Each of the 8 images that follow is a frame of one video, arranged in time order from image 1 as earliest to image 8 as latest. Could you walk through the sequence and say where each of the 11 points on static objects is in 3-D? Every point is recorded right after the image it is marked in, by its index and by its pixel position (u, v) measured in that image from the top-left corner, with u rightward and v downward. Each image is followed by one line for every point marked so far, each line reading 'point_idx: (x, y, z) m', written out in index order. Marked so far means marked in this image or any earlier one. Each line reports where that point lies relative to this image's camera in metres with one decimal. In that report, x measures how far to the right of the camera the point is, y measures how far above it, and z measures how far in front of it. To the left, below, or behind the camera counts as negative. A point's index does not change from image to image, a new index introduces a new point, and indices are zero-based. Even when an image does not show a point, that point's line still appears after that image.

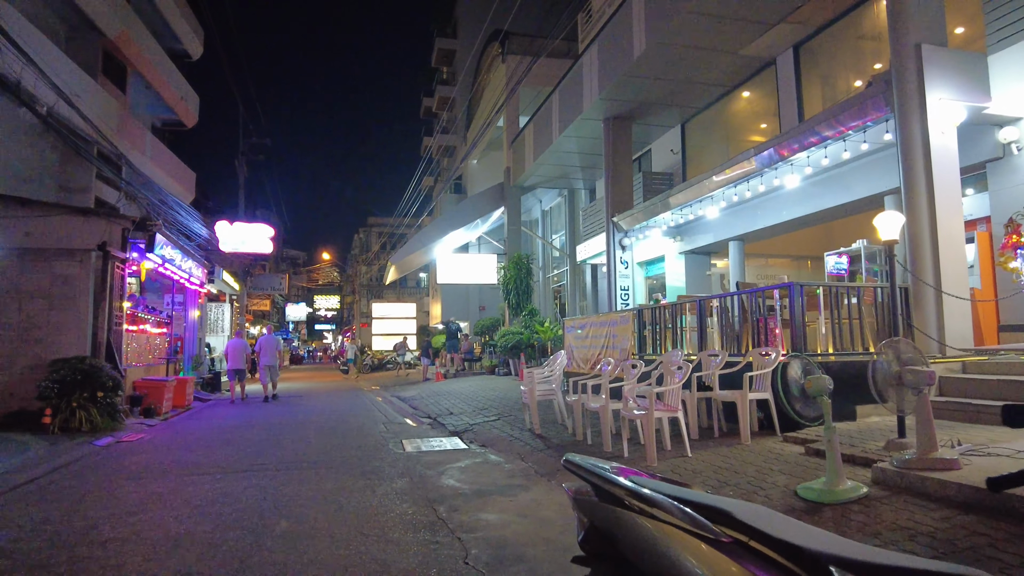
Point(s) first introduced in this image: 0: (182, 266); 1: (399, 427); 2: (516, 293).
0: (-7.3, +0.5, +15.0) m
1: (-1.6, -2.0, +9.6) m
2: (+0.1, -0.2, +19.4) m
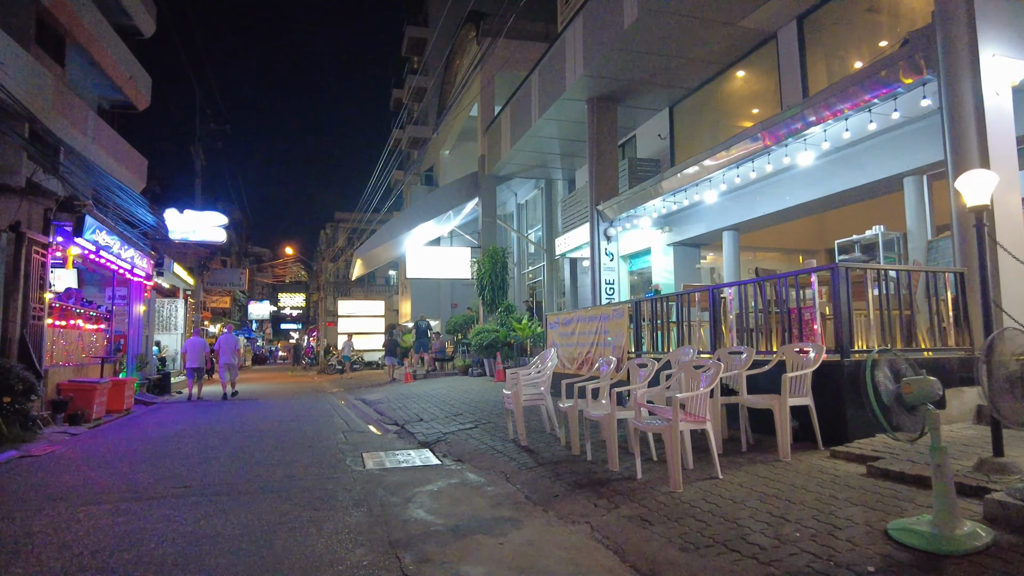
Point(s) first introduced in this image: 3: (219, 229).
0: (-7.8, +0.6, +13.5) m
1: (-1.9, -1.8, +8.4) m
2: (-0.6, 0.0, +18.3) m
3: (-8.1, +1.7, +18.4) m
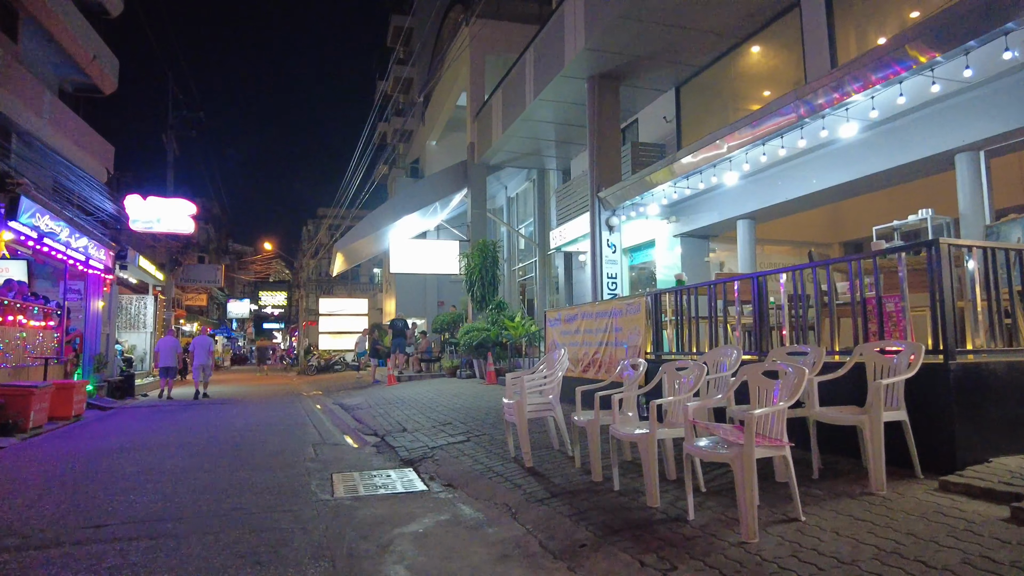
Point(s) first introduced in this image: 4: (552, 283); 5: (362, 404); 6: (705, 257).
0: (-7.9, +0.8, +12.2) m
1: (-1.9, -1.7, +7.2) m
2: (-0.8, +0.1, +17.1) m
3: (-8.3, +1.8, +17.1) m
4: (+1.1, +0.1, +19.7) m
5: (-2.7, -2.1, +12.4) m
6: (+3.6, +0.6, +12.8) m
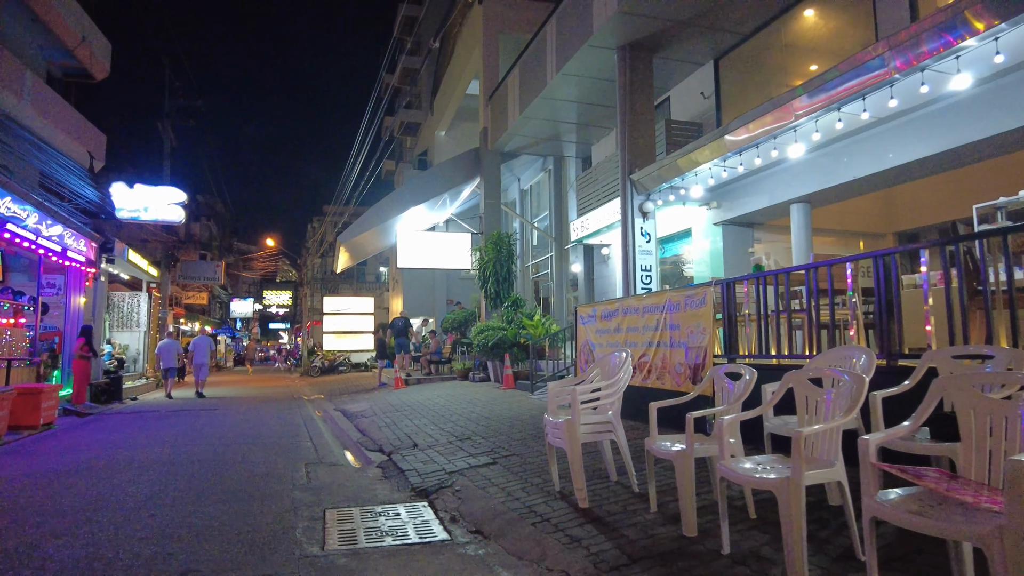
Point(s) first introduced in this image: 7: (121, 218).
0: (-7.5, +0.9, +11.0) m
1: (-1.6, -1.6, +5.9) m
2: (-0.4, +0.2, +15.8) m
3: (-7.9, +1.9, +15.9) m
4: (+1.6, +0.2, +18.4) m
5: (-2.4, -2.0, +11.2) m
6: (+4.0, +0.7, +11.4) m
7: (-8.6, +1.6, +15.0) m
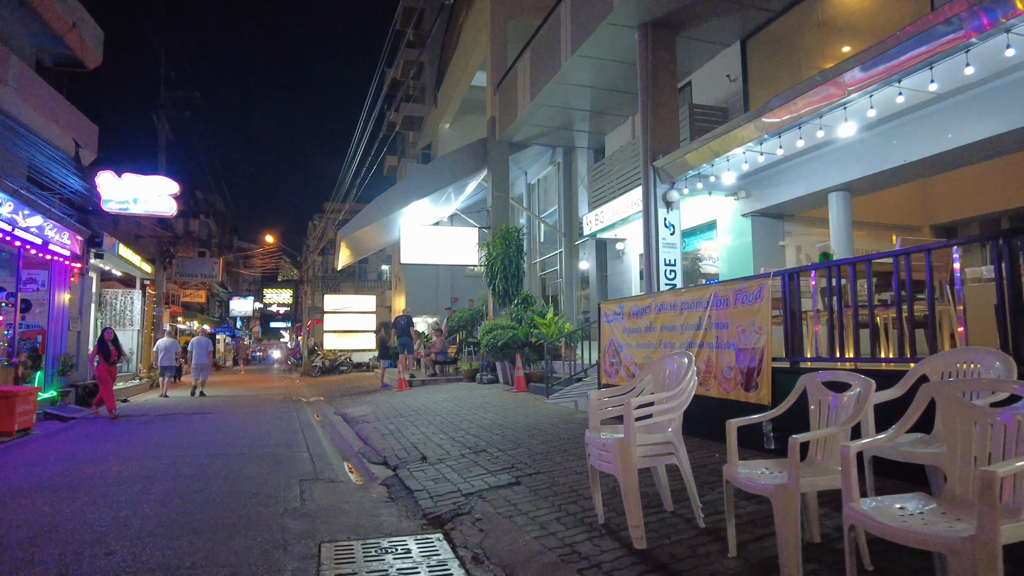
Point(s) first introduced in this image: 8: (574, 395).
0: (-7.3, +0.9, +10.3) m
1: (-1.4, -1.6, +5.2) m
2: (-0.2, +0.3, +15.1) m
3: (-7.7, +2.0, +15.1) m
4: (+1.8, +0.3, +17.6) m
5: (-2.2, -2.0, +10.4) m
6: (+4.2, +0.7, +10.7) m
7: (-8.4, +1.6, +14.2) m
8: (+0.8, -1.4, +8.9) m
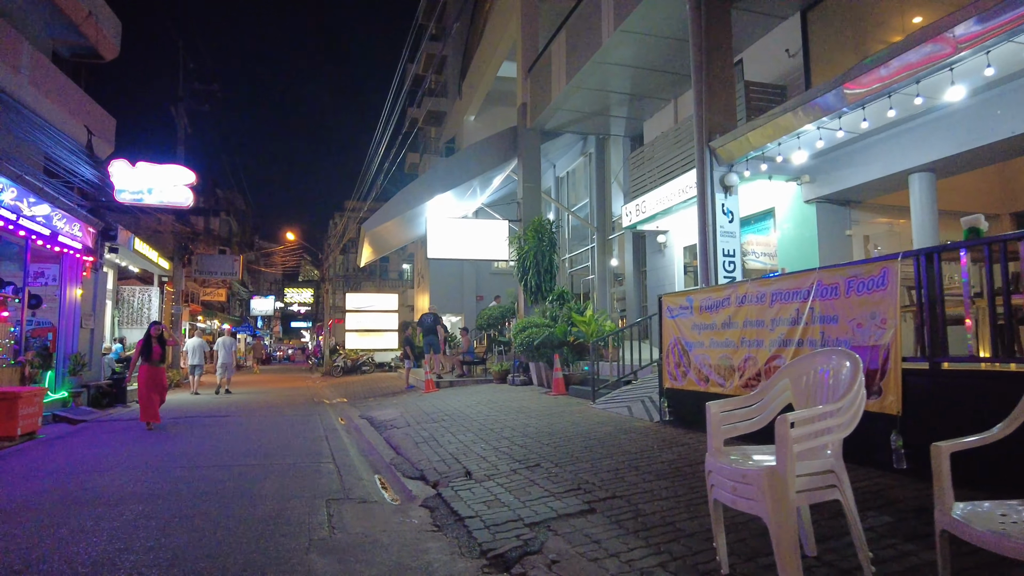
0: (-6.8, +1.0, +9.6) m
1: (-1.0, -1.5, +4.3) m
2: (+0.5, +0.3, +14.2) m
3: (-7.0, +2.1, +14.5) m
4: (+2.5, +0.4, +16.7) m
5: (-1.6, -1.9, +9.6) m
6: (+4.8, +0.8, +9.7) m
7: (-7.7, +1.7, +13.6) m
8: (+1.3, -1.3, +8.0) m
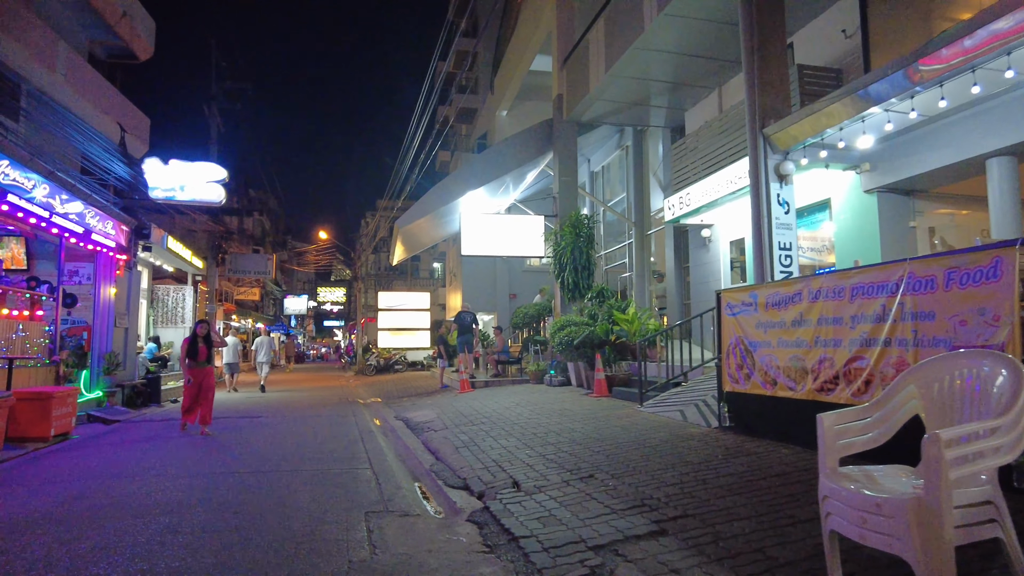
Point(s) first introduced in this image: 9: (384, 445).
0: (-6.2, +1.0, +9.5) m
1: (-0.6, -1.4, +4.0) m
2: (+1.2, +0.4, +13.8) m
3: (-6.2, +2.1, +14.4) m
4: (+3.4, +0.4, +16.2) m
5: (-1.1, -1.8, +9.2) m
6: (+5.3, +0.9, +9.0) m
7: (-7.0, +1.7, +13.5) m
8: (+1.8, -1.3, +7.5) m
9: (-1.4, -1.8, +7.6) m
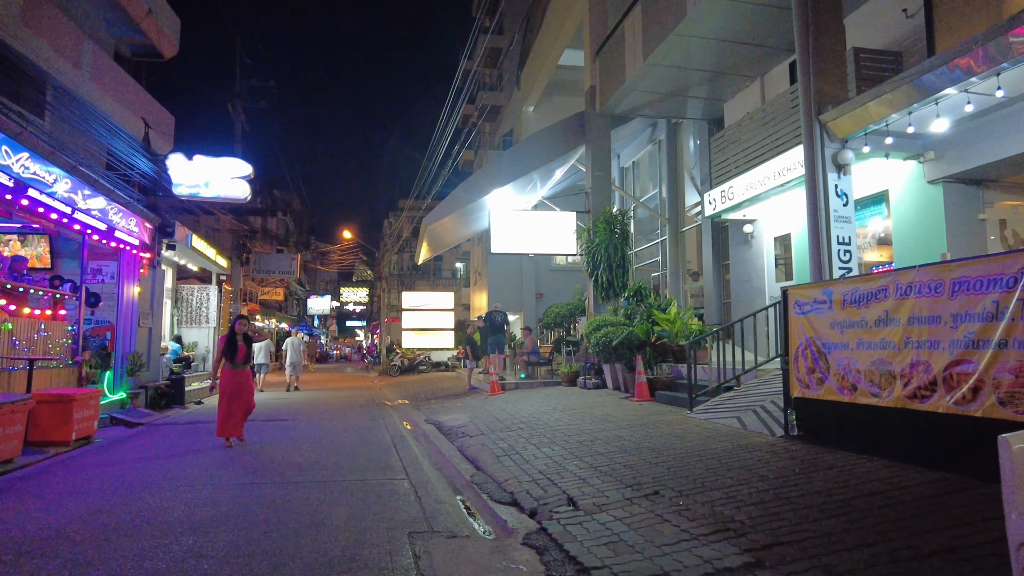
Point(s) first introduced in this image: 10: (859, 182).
0: (-5.7, +1.1, +9.2) m
1: (-0.3, -1.4, +3.5) m
2: (+1.9, +0.4, +13.2) m
3: (-5.6, +2.1, +14.1) m
4: (+4.1, +0.5, +15.6) m
5: (-0.6, -1.8, +8.8) m
6: (+5.8, +0.9, +8.4) m
7: (-6.4, +1.8, +13.2) m
8: (+2.3, -1.2, +7.0) m
9: (-1.0, -1.7, +7.2) m
10: (+4.9, +1.5, +9.7) m
